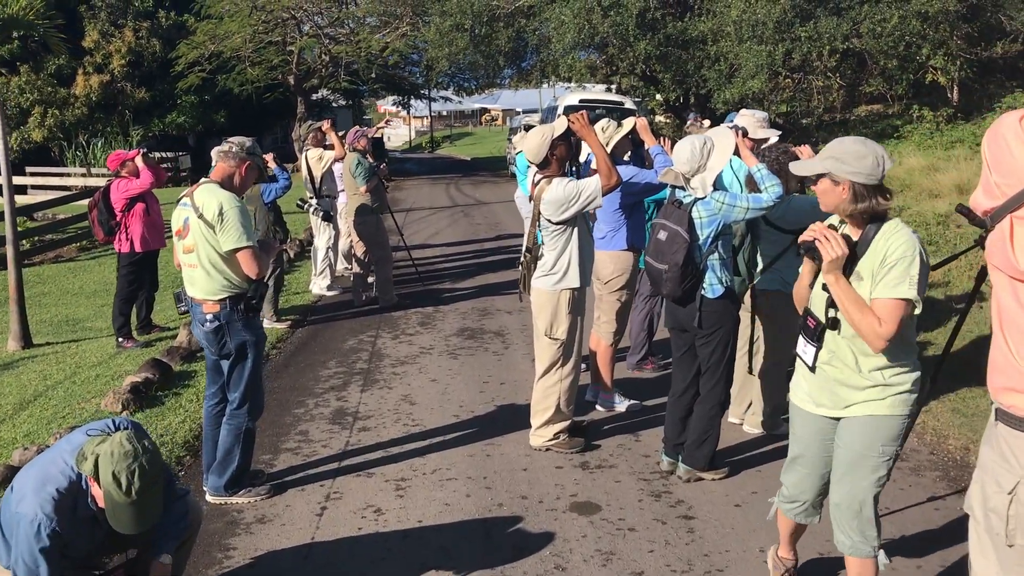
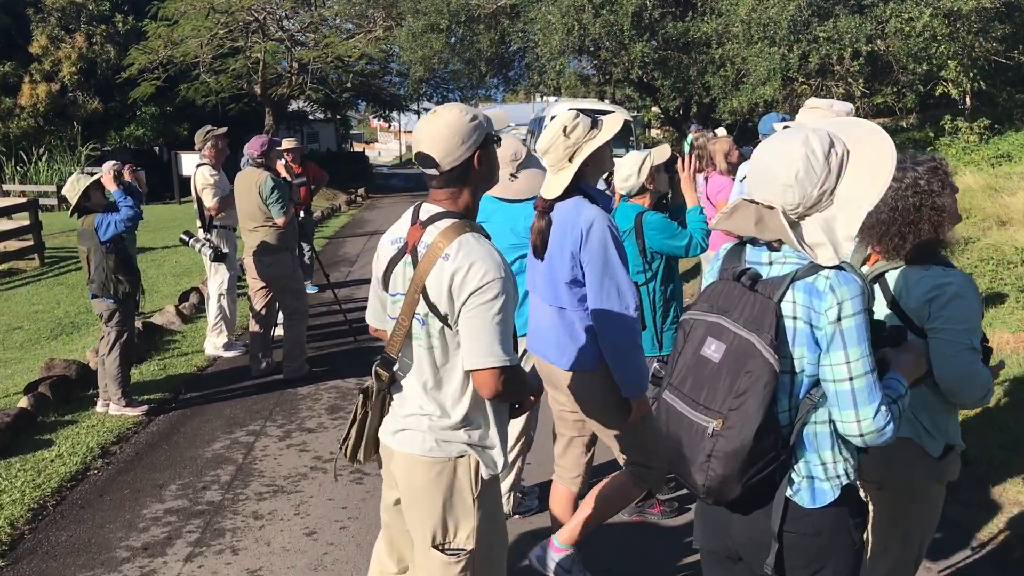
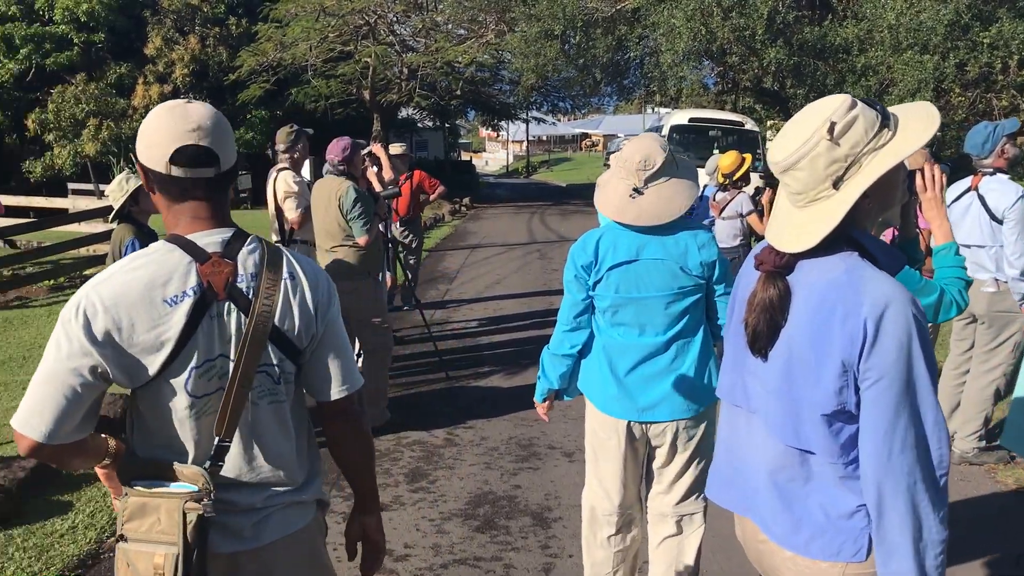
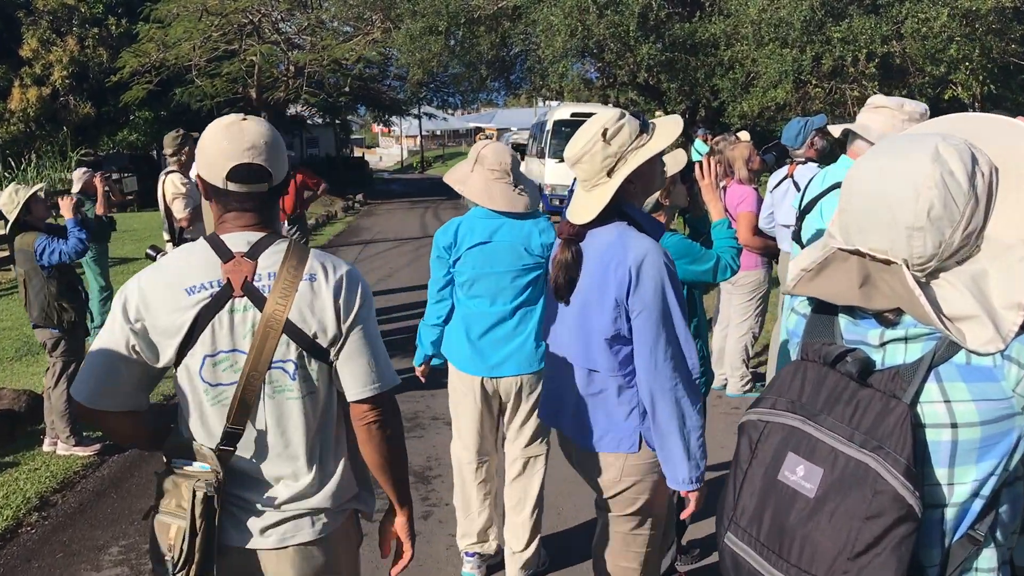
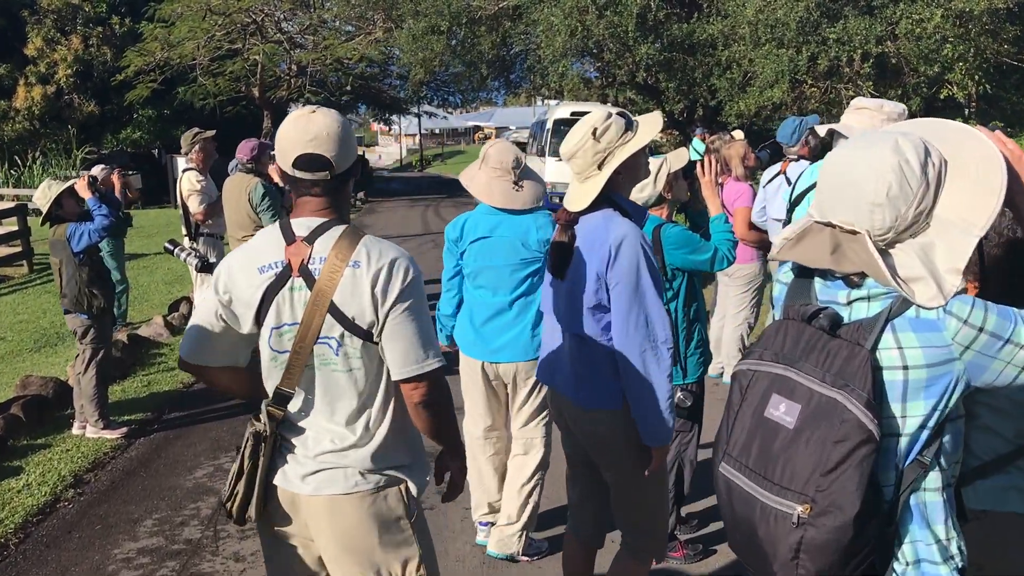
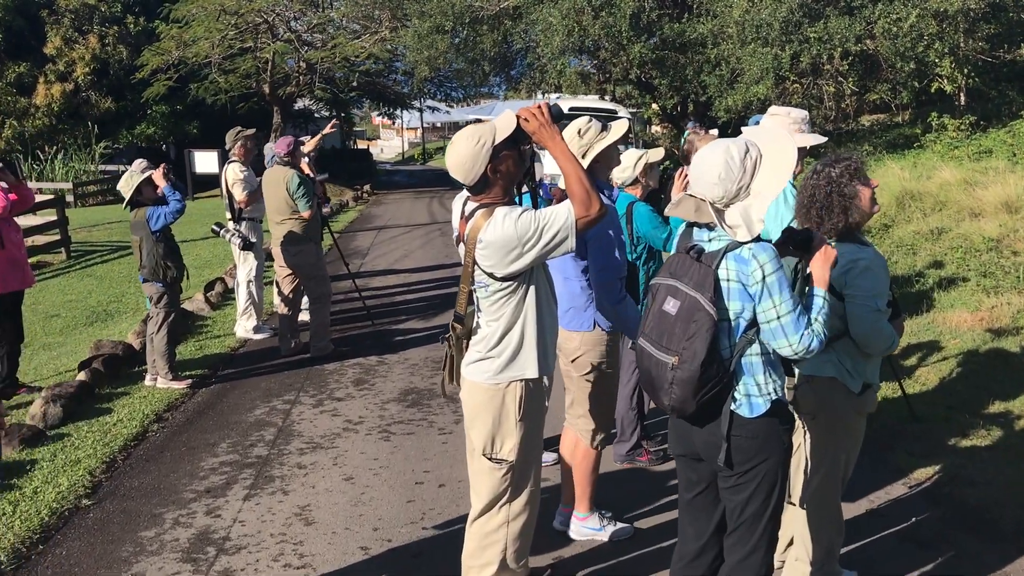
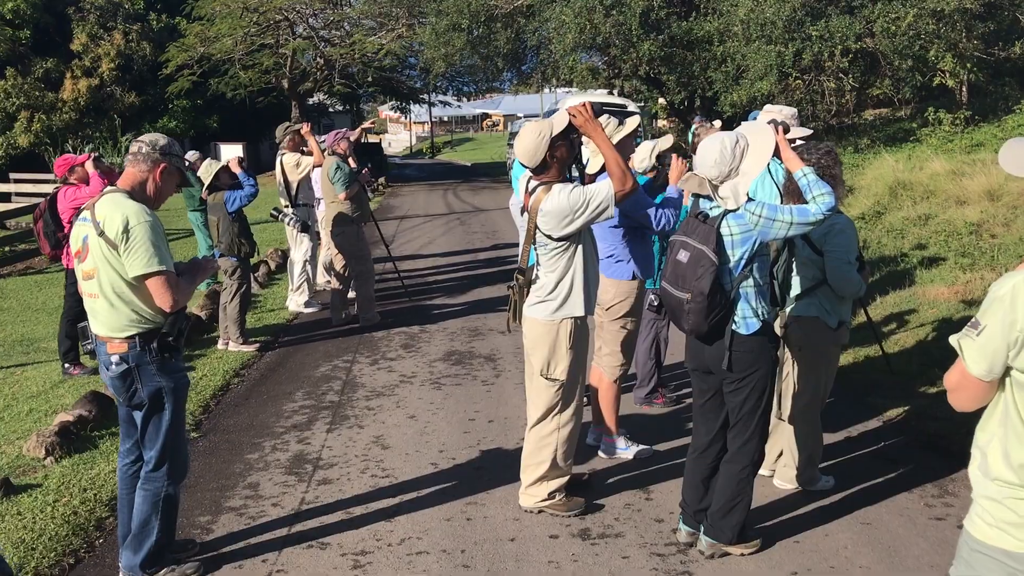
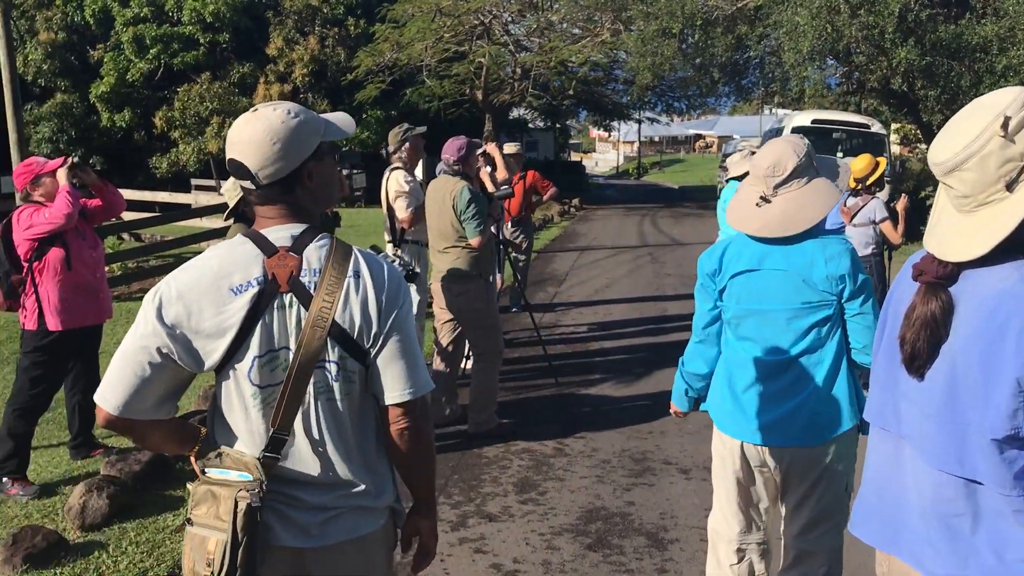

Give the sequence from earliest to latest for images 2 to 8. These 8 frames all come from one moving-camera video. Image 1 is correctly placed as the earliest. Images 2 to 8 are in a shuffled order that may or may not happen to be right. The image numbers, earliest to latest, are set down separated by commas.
7, 6, 2, 5, 4, 3, 8
